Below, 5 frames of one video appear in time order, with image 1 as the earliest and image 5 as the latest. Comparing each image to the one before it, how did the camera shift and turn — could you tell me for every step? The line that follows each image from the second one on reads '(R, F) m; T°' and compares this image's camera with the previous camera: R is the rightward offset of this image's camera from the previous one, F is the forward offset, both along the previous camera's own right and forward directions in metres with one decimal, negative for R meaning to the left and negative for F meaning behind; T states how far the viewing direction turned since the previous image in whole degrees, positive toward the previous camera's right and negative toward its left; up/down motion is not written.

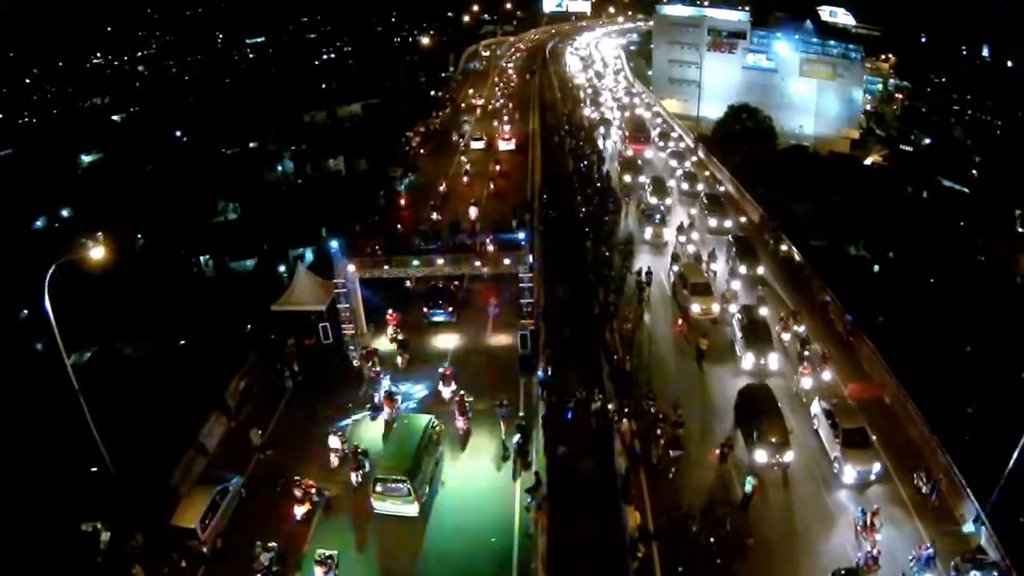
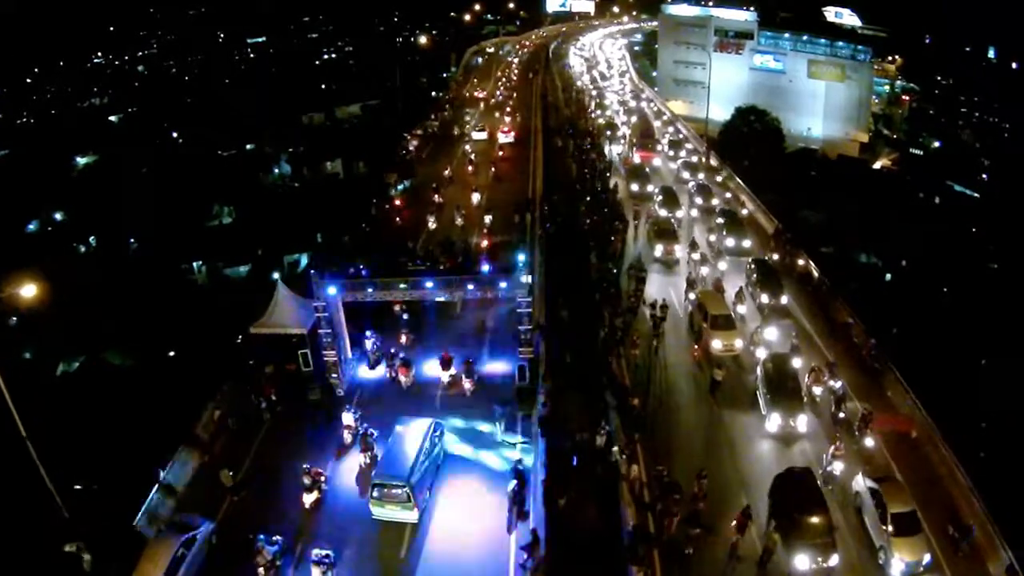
(+0.1, +1.5) m; 0°
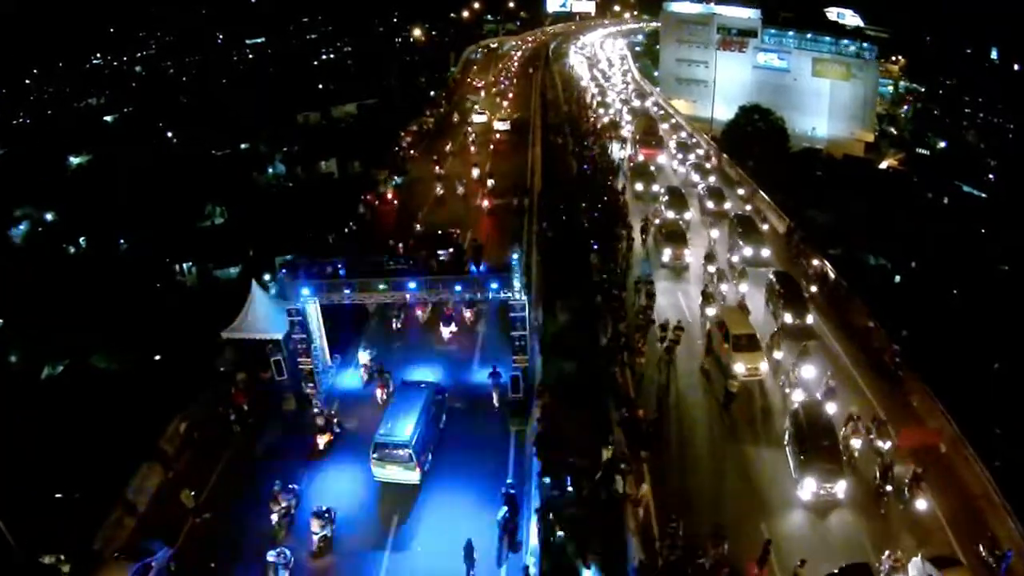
(+0.1, +1.5) m; 0°
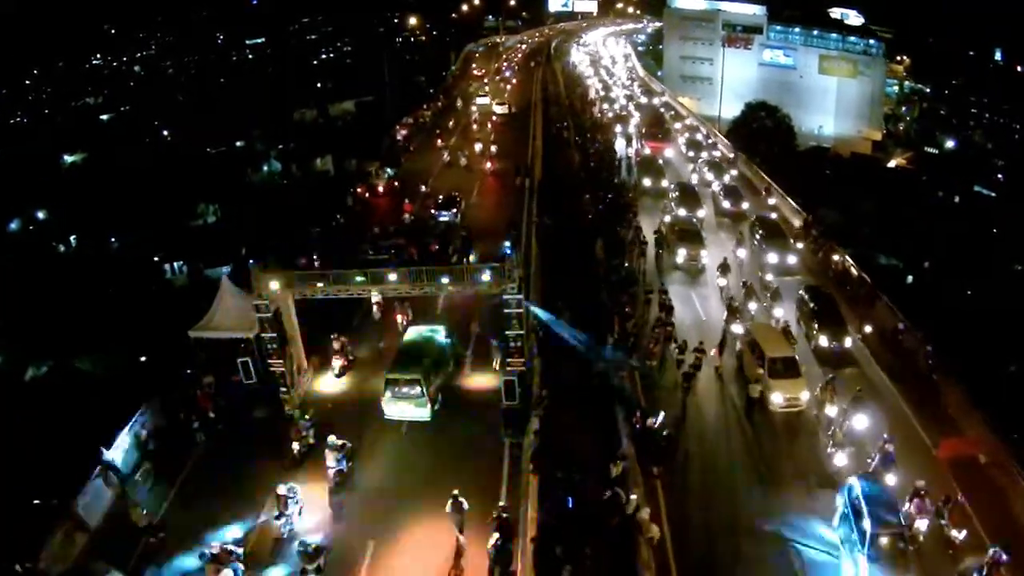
(+0.1, +1.5) m; 0°
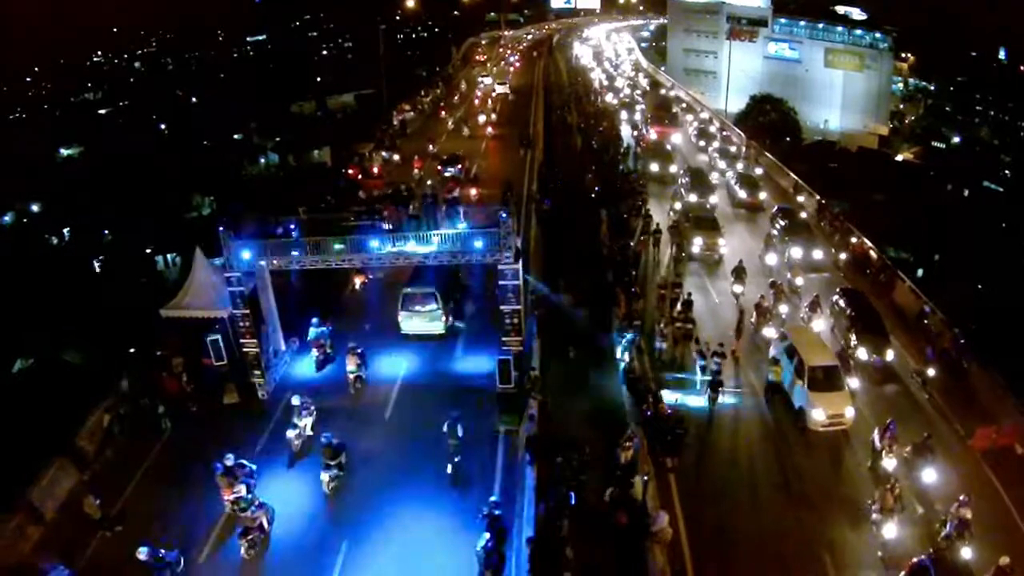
(+0.1, +1.2) m; 0°
